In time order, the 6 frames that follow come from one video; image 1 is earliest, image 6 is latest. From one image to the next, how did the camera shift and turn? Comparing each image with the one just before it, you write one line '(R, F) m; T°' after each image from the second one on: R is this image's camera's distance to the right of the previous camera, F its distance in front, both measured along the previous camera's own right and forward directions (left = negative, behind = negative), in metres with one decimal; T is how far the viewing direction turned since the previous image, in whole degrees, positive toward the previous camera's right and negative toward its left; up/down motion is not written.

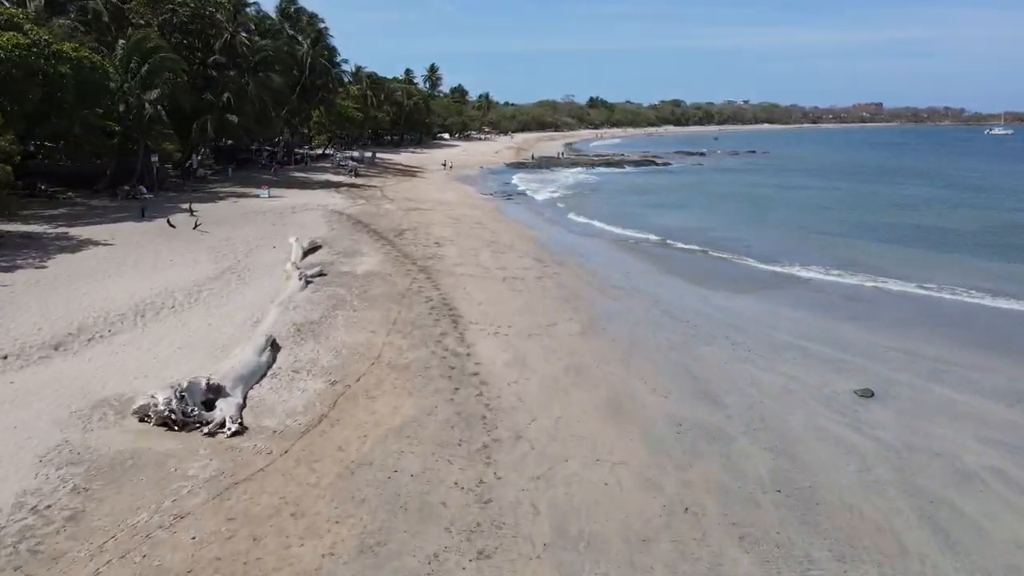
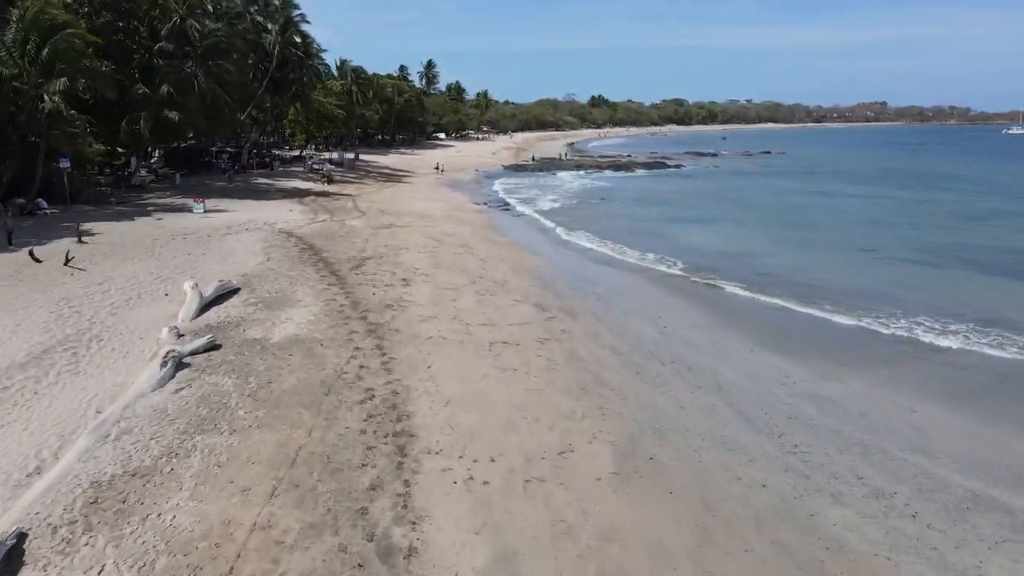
(+0.2, +6.3) m; 0°
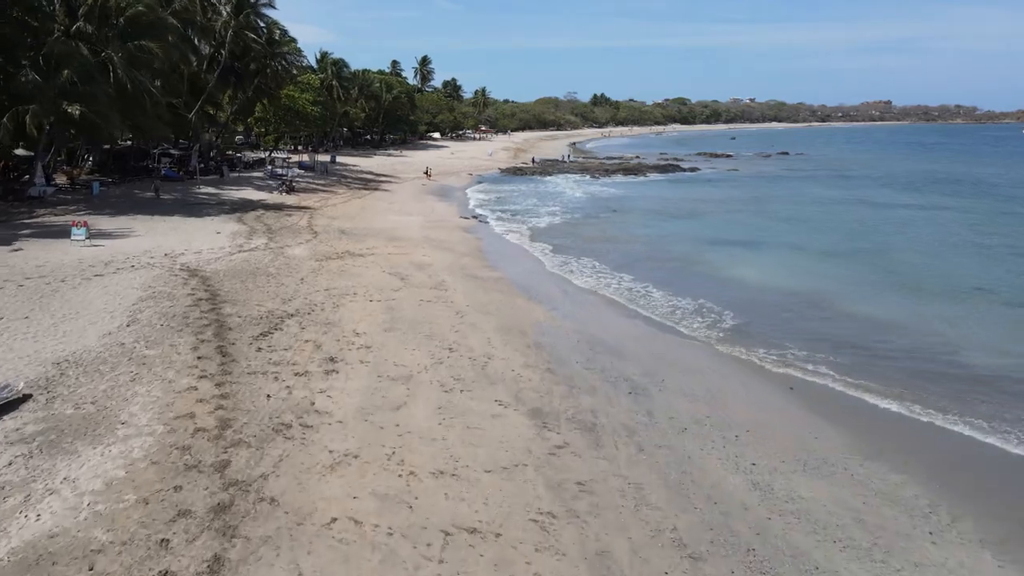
(+0.3, +6.7) m; 0°
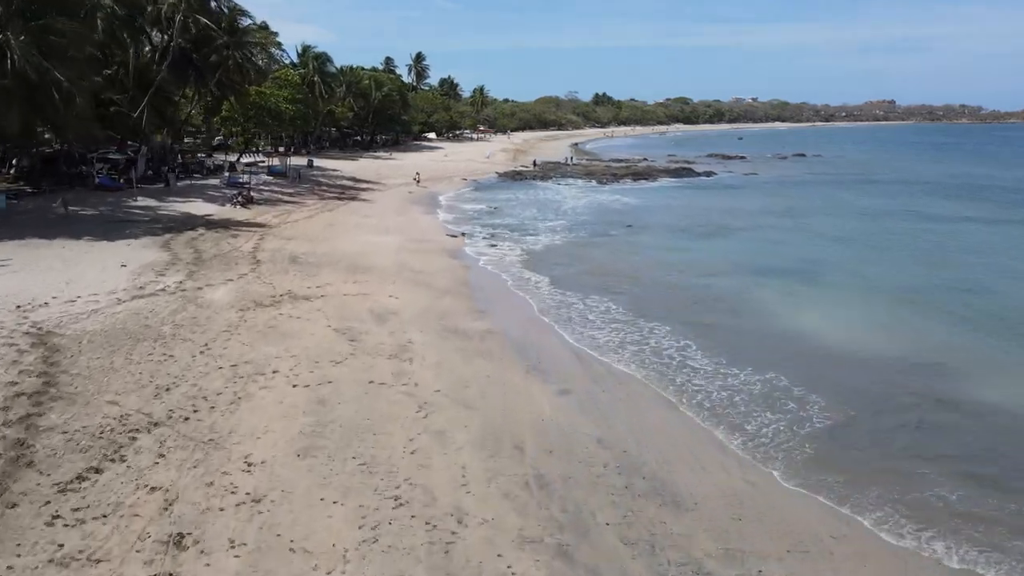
(+0.2, +5.4) m; 0°
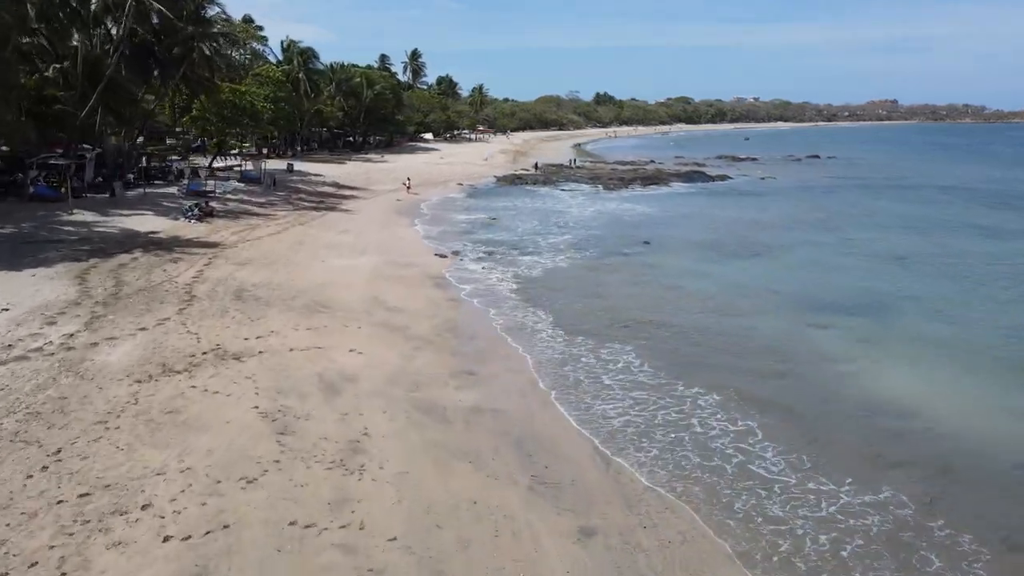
(0.0, +4.1) m; 0°
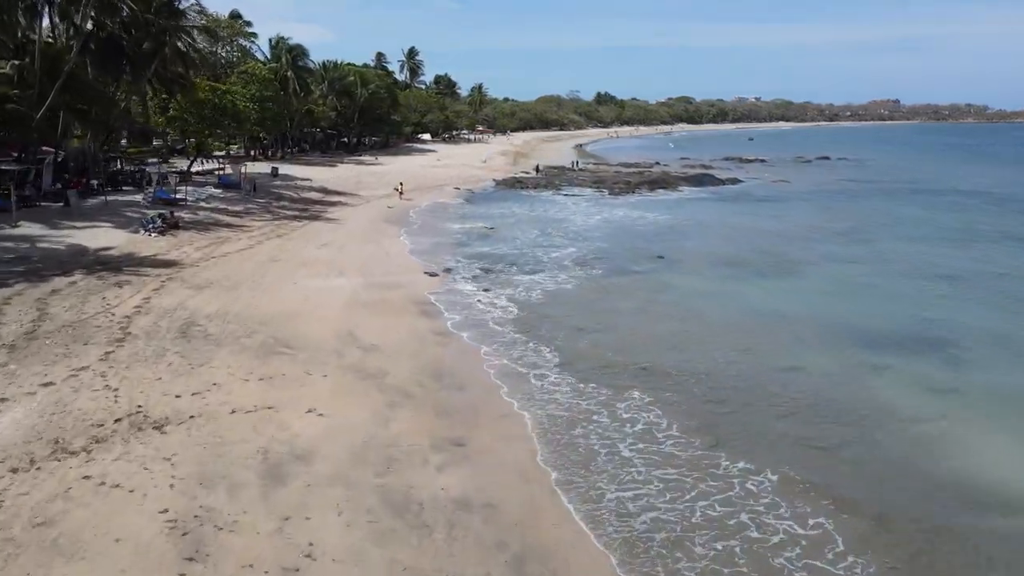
(0.0, +2.7) m; 0°
